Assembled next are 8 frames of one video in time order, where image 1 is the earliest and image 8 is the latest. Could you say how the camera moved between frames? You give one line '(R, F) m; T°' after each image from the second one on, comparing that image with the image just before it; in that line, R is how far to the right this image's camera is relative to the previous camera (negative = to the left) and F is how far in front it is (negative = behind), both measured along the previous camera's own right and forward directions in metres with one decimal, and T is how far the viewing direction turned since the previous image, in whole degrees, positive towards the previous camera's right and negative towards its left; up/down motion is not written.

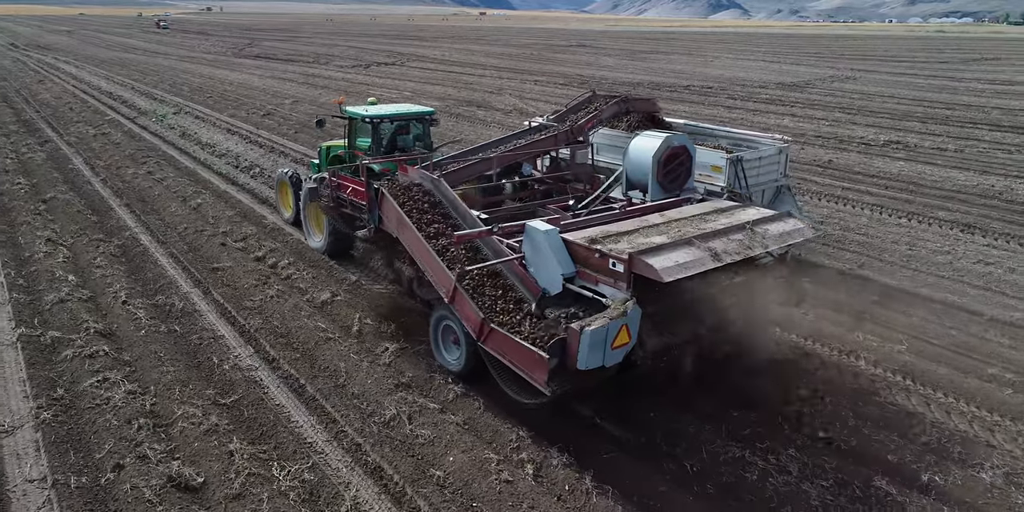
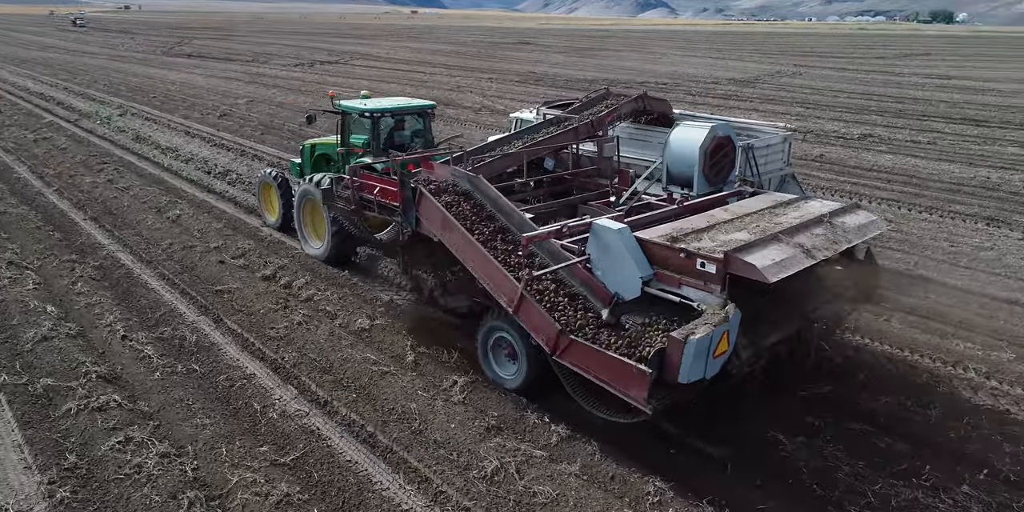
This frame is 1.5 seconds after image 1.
(-1.2, +0.9) m; +5°
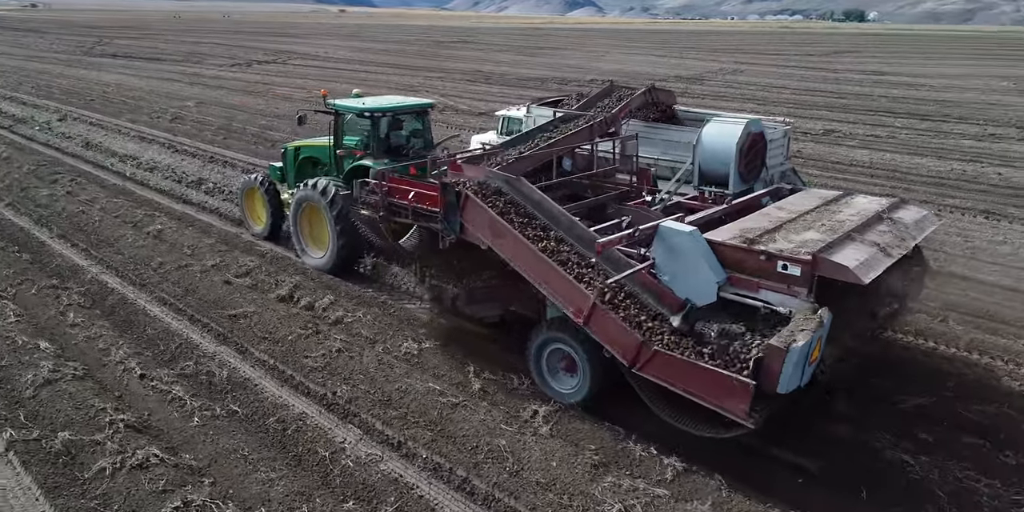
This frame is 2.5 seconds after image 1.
(-1.1, +0.6) m; +5°
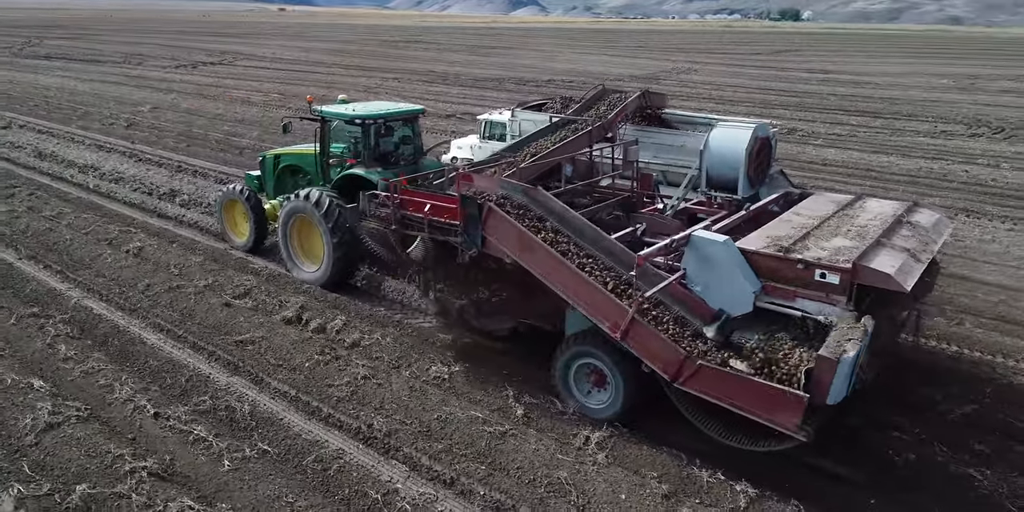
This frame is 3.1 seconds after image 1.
(-0.7, +0.3) m; +4°
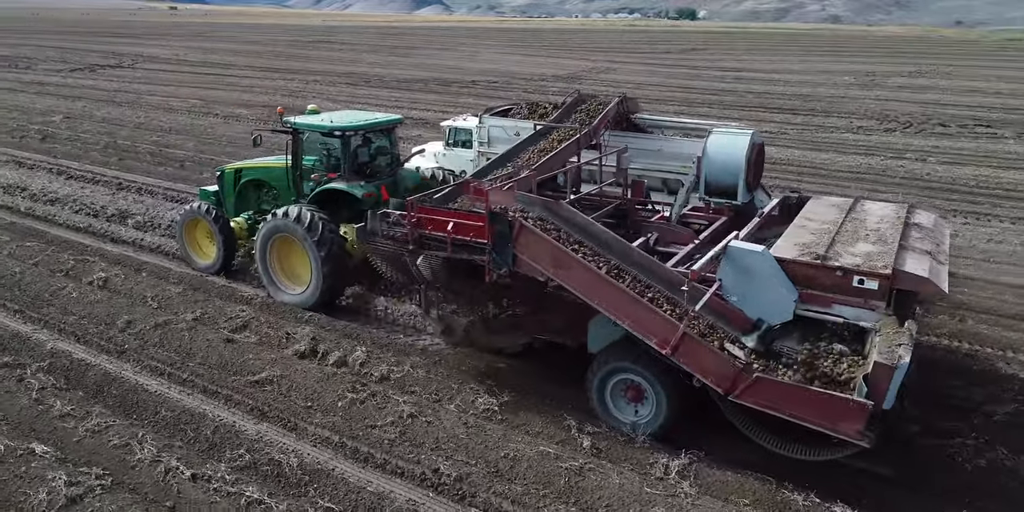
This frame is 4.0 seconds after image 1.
(-1.0, +0.4) m; +7°
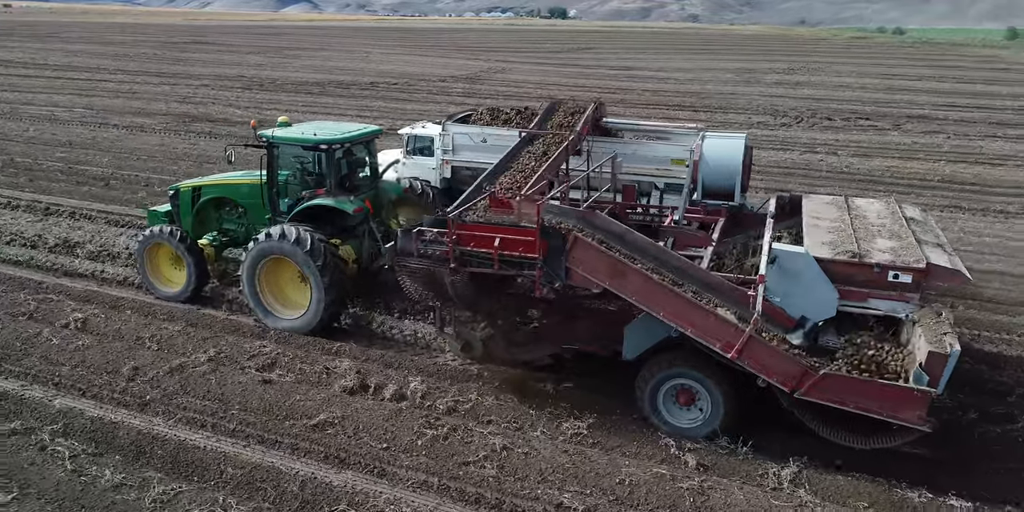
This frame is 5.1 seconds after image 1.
(-1.4, +0.3) m; +9°
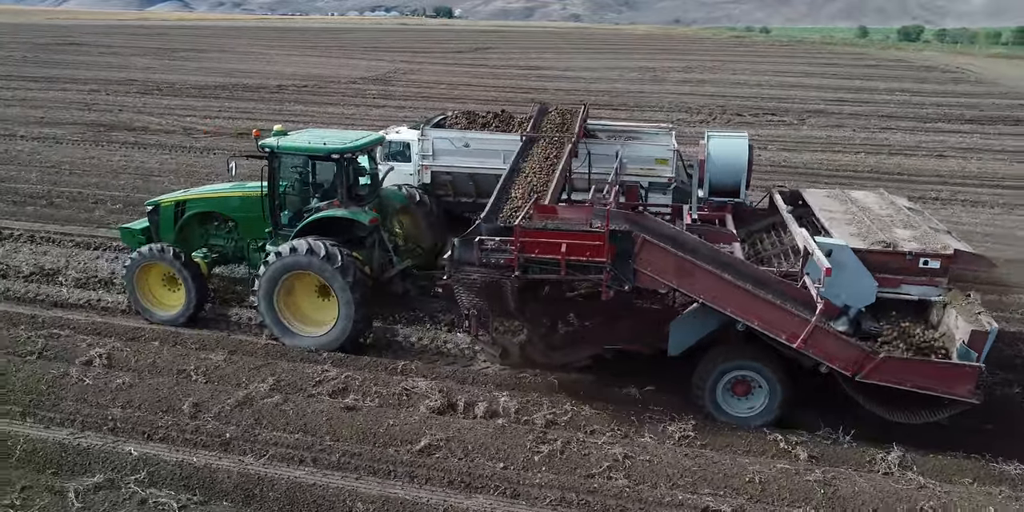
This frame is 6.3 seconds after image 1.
(-1.5, +0.2) m; +8°
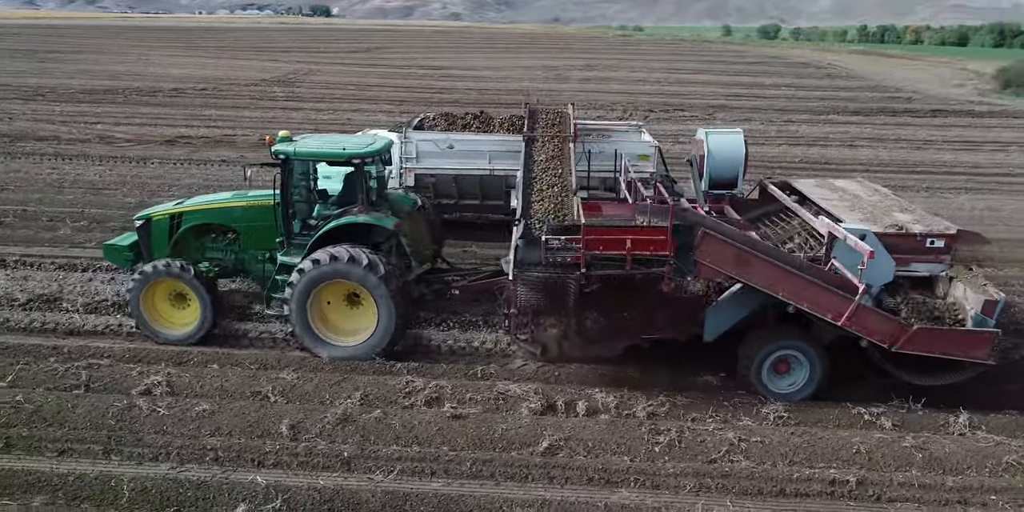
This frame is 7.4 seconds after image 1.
(-1.6, +0.1) m; +9°
